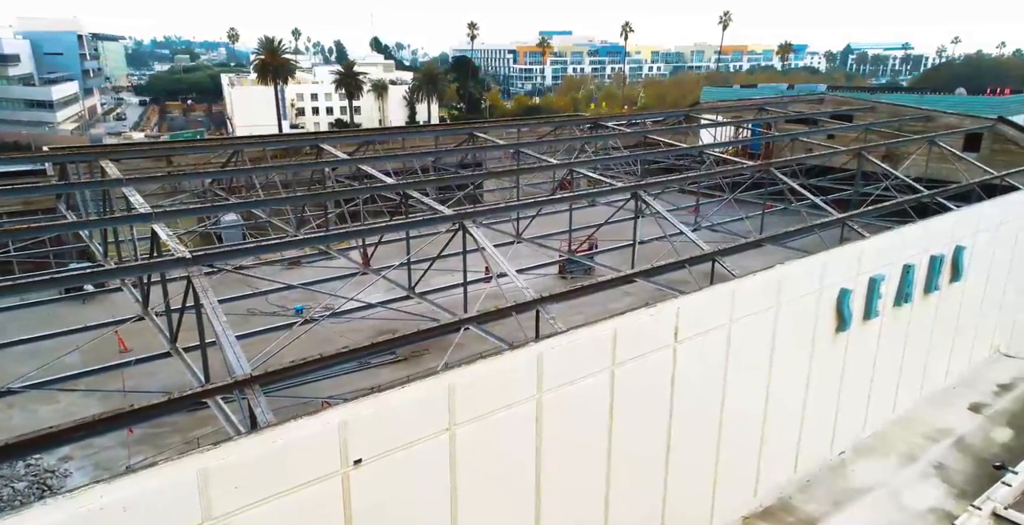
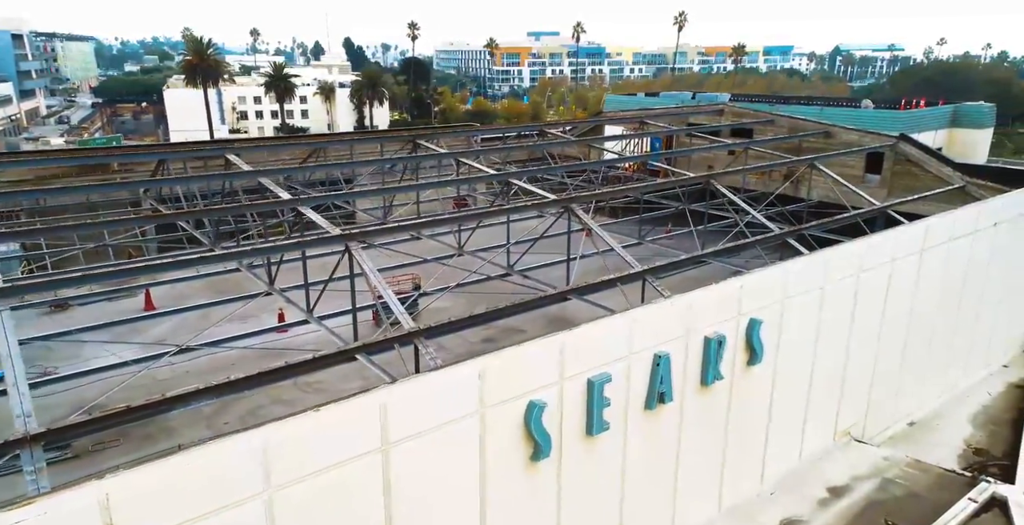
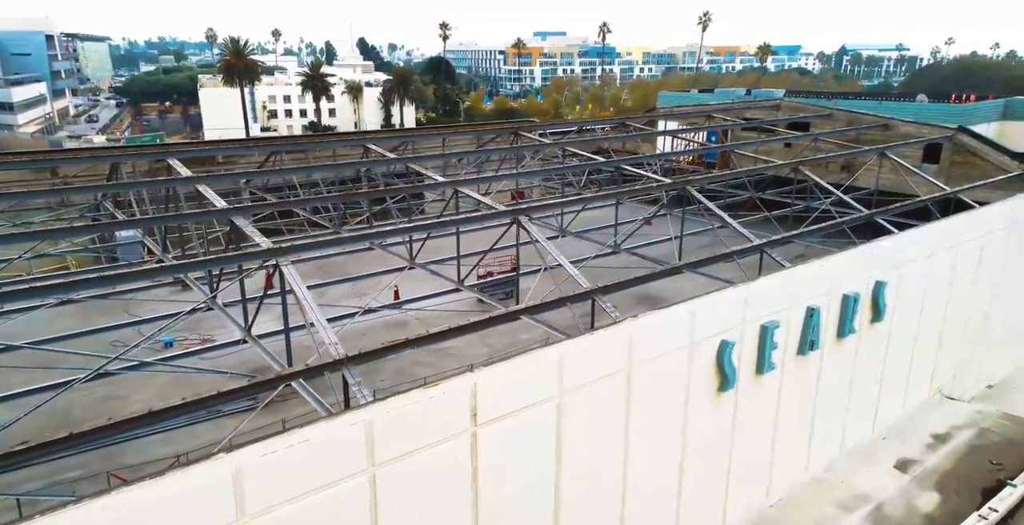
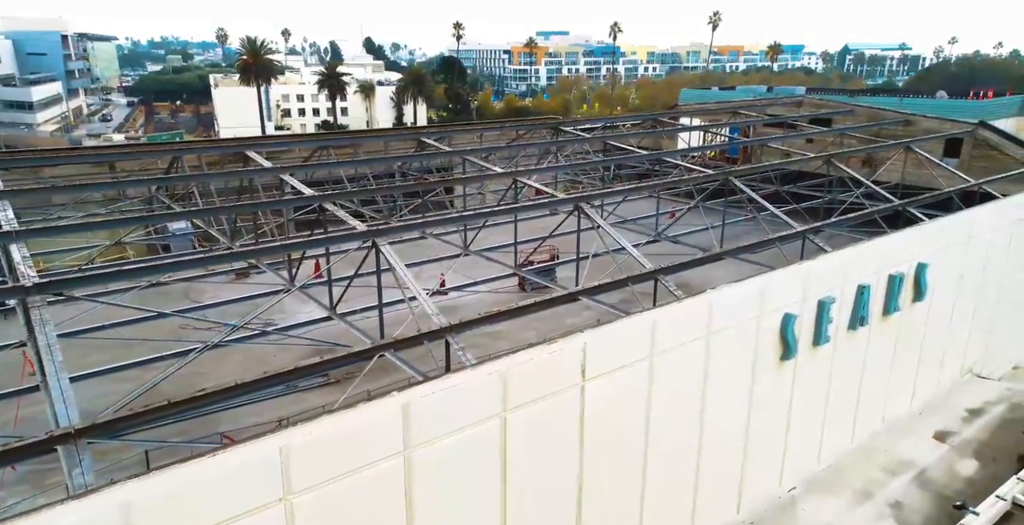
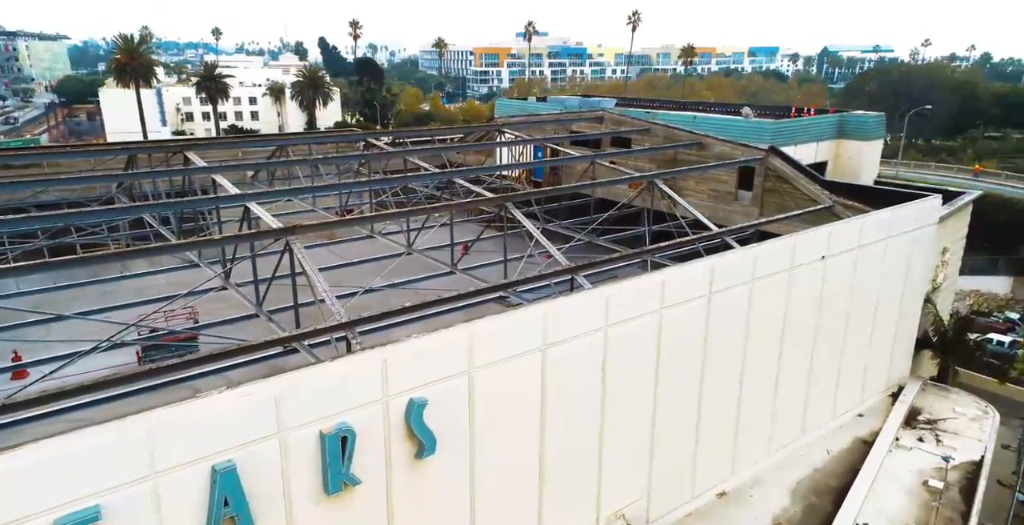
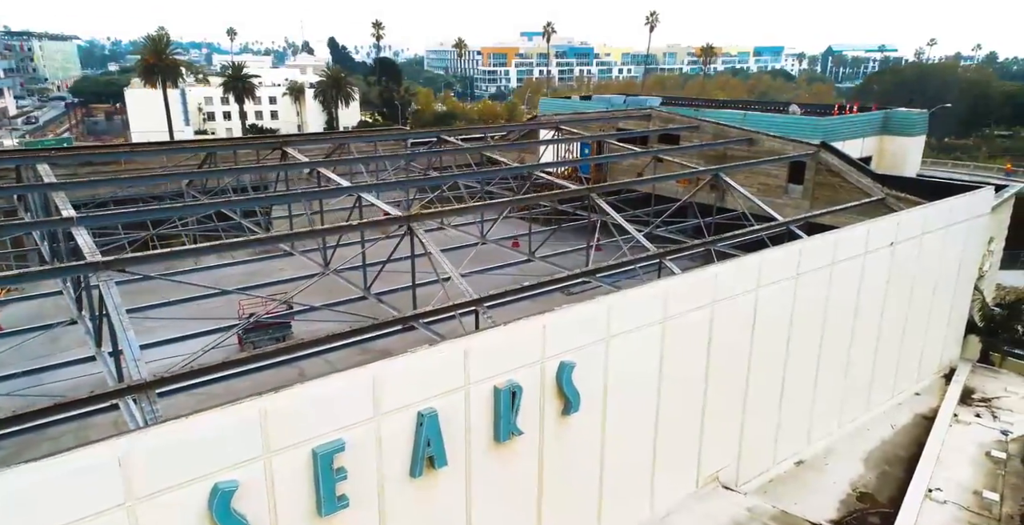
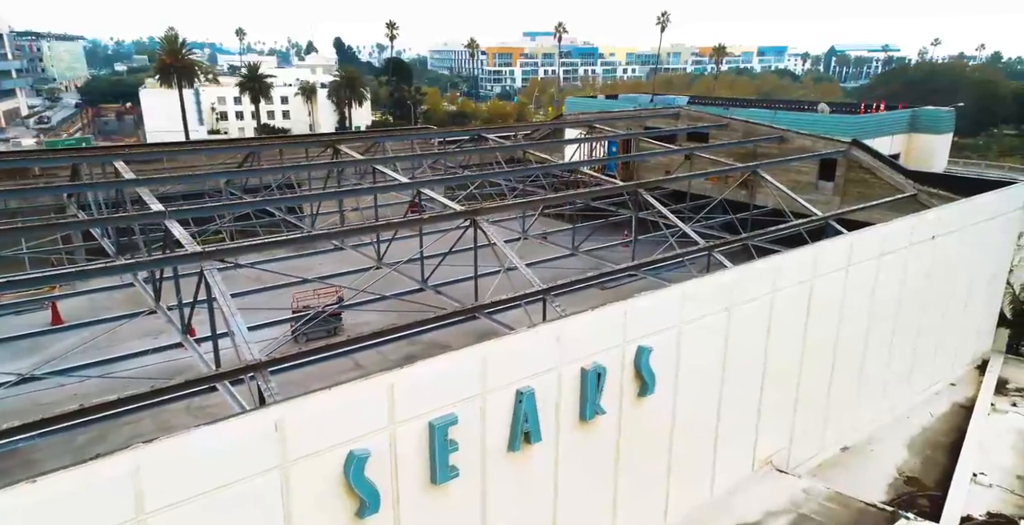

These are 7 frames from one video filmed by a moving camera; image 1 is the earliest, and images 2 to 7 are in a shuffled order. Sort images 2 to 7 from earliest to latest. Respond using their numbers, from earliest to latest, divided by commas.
4, 3, 2, 7, 6, 5
